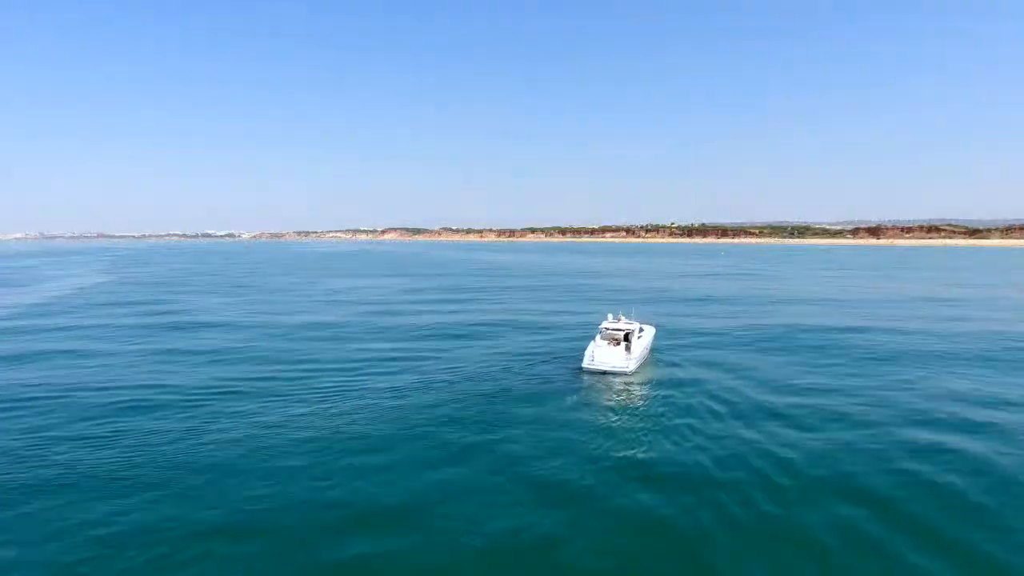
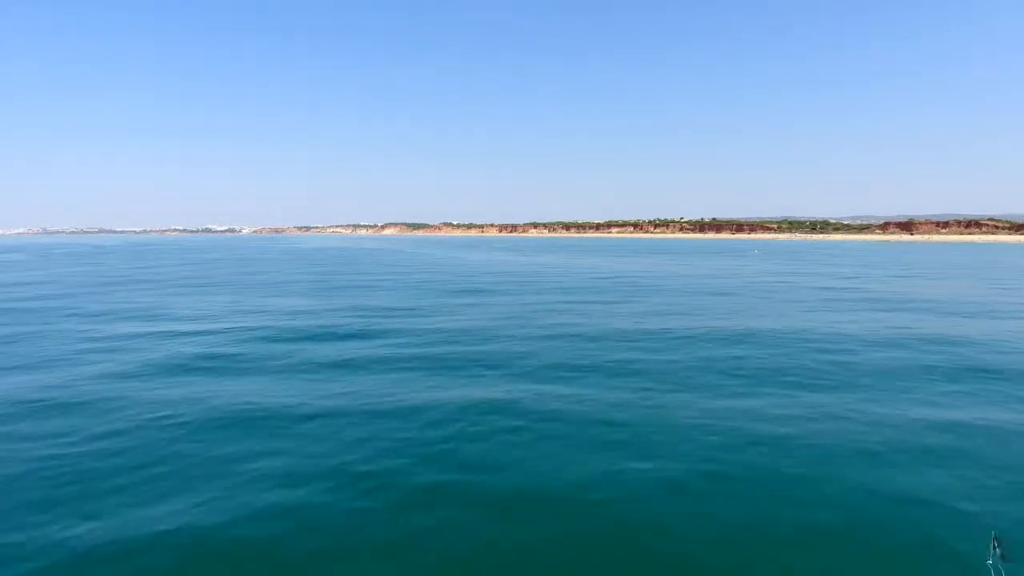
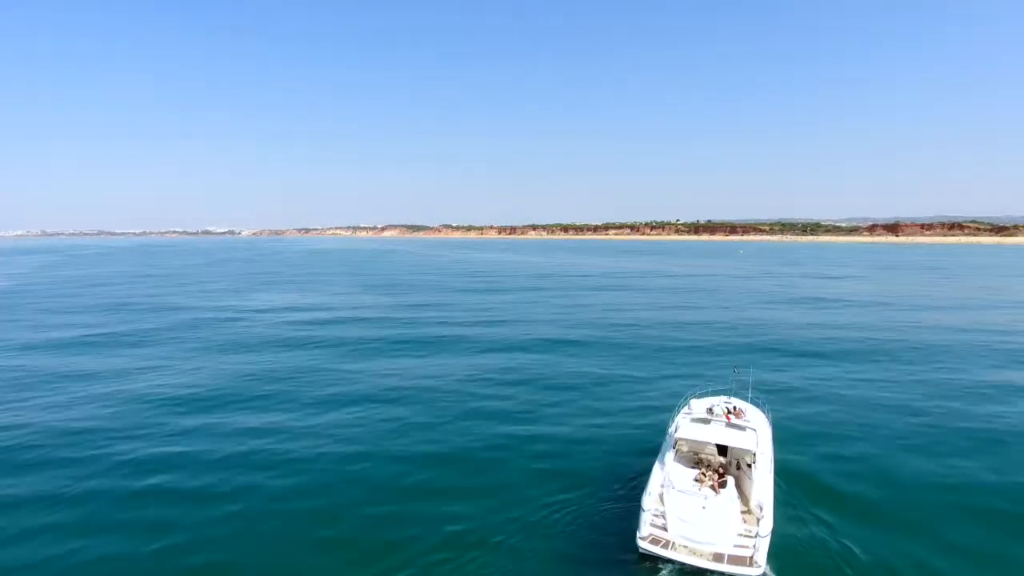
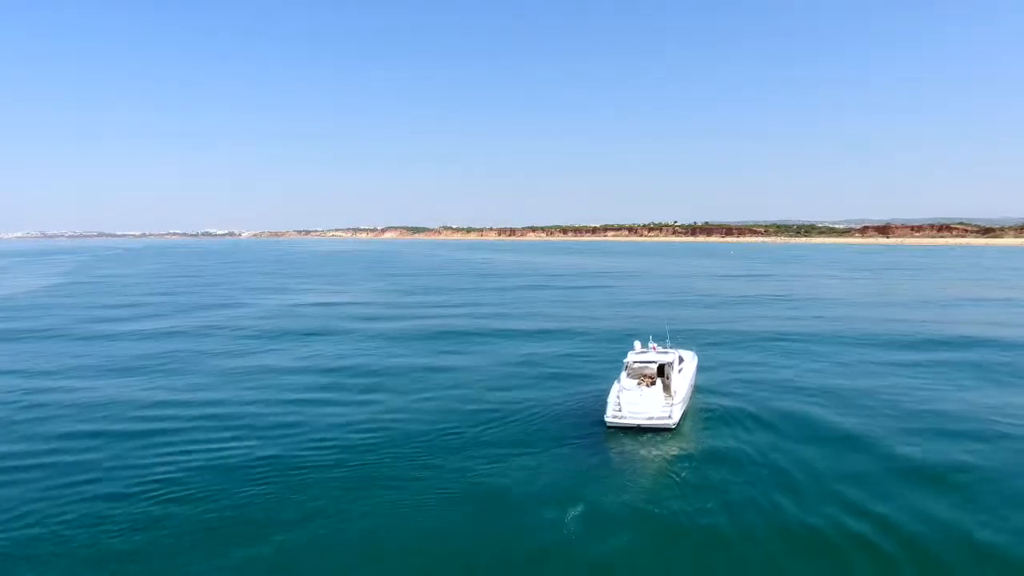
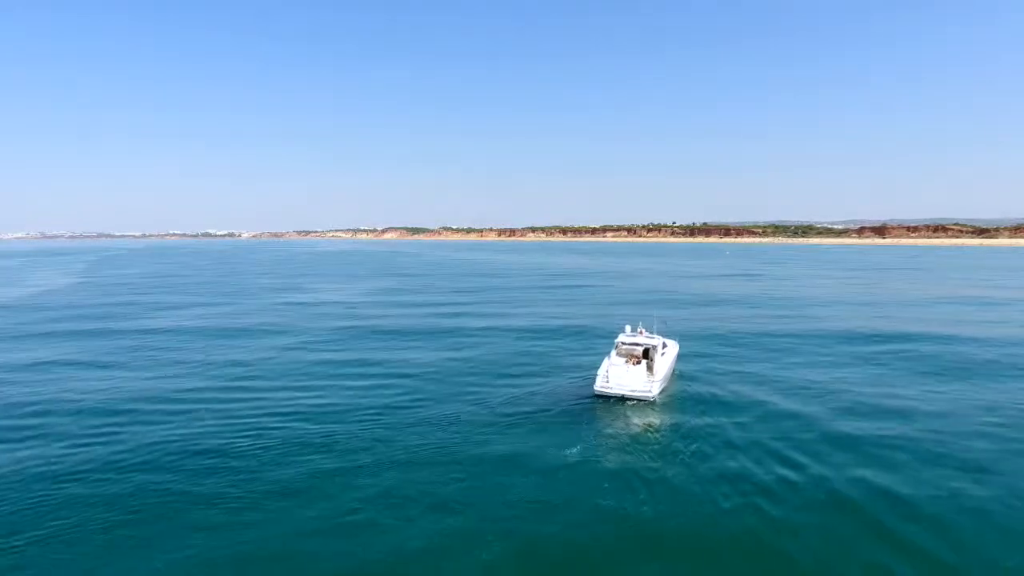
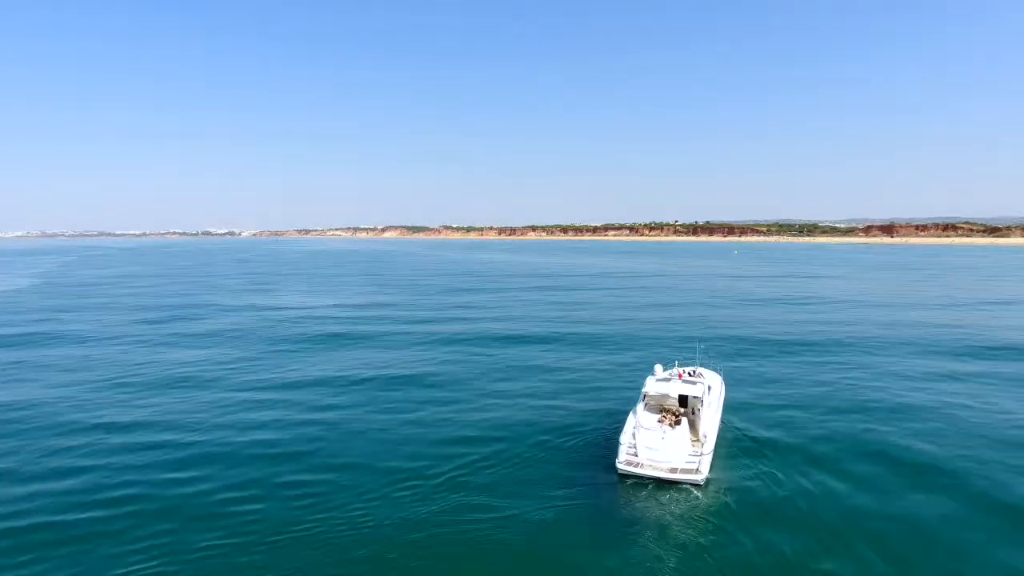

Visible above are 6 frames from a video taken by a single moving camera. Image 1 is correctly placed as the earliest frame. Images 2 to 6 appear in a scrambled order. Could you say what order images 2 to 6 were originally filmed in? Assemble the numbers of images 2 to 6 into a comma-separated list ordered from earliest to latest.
5, 4, 6, 3, 2
